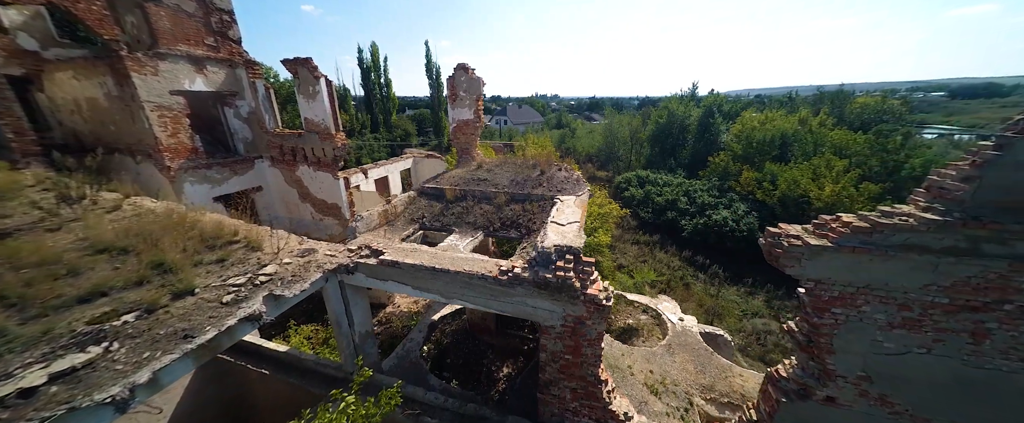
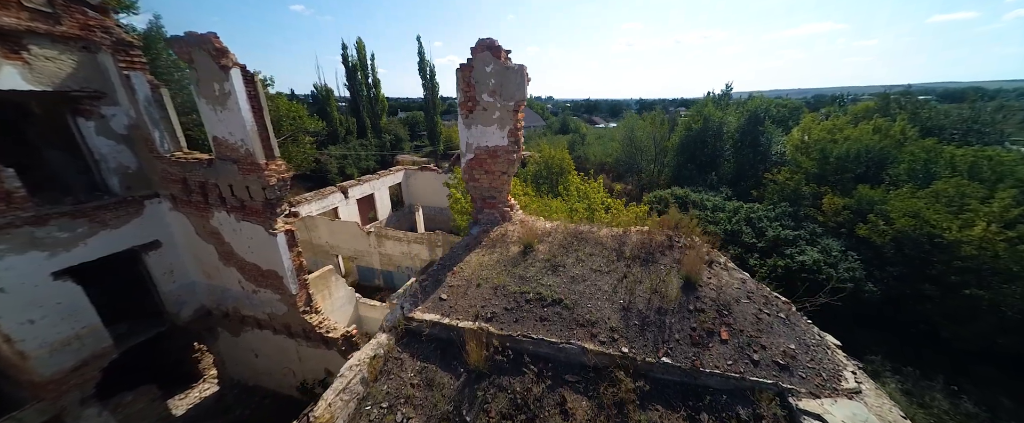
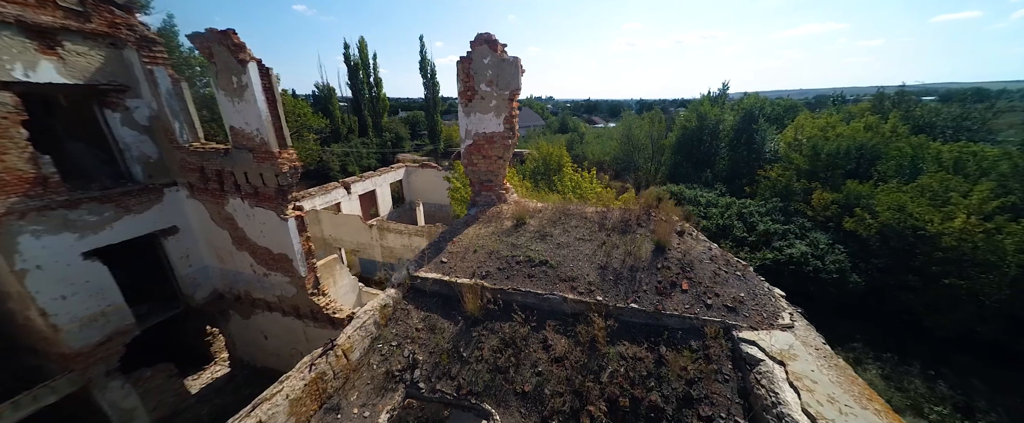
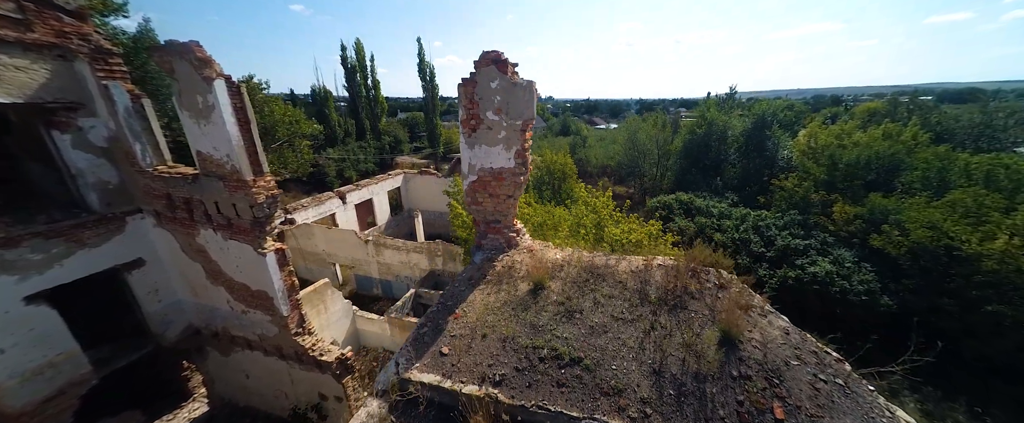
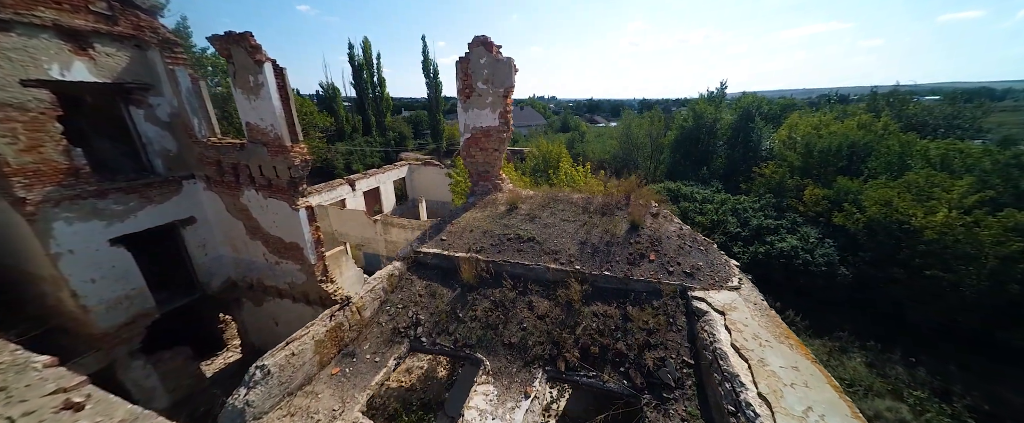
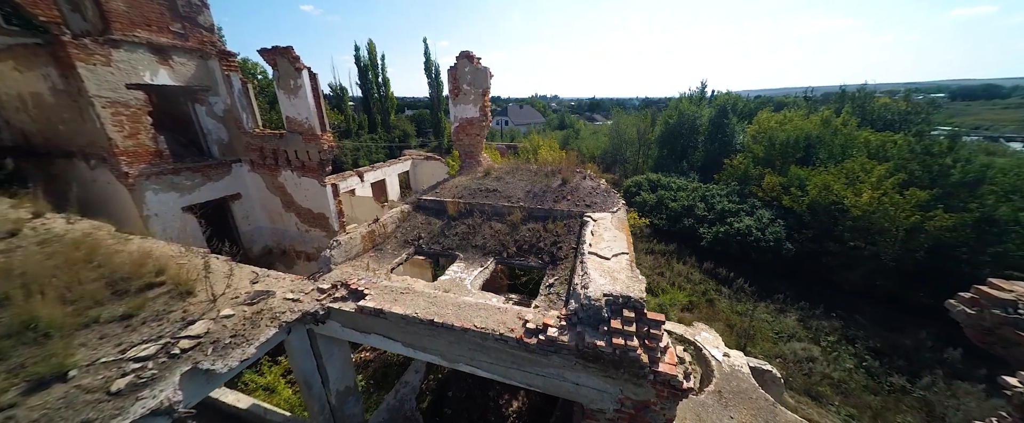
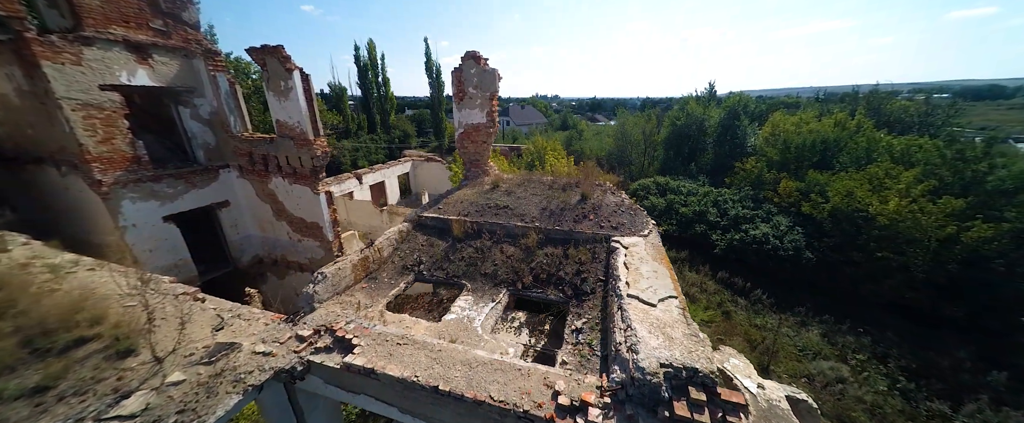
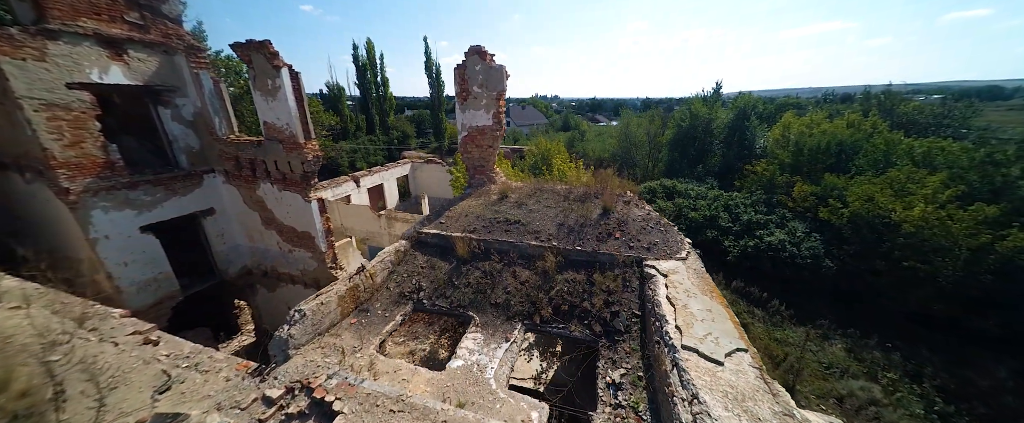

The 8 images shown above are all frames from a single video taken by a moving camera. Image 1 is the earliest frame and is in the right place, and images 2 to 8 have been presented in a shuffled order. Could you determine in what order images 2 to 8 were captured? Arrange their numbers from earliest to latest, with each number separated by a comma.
6, 7, 8, 5, 3, 2, 4
